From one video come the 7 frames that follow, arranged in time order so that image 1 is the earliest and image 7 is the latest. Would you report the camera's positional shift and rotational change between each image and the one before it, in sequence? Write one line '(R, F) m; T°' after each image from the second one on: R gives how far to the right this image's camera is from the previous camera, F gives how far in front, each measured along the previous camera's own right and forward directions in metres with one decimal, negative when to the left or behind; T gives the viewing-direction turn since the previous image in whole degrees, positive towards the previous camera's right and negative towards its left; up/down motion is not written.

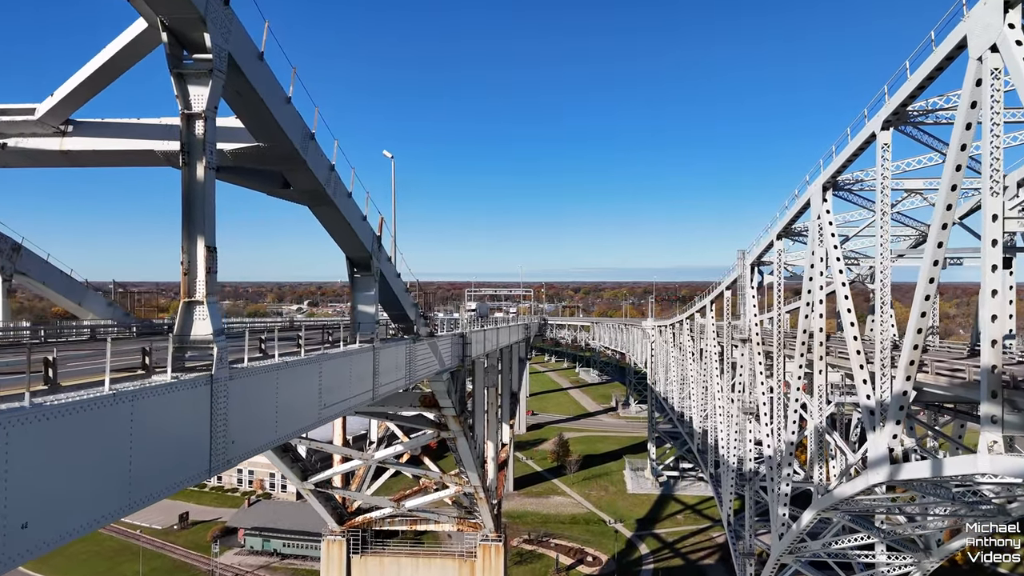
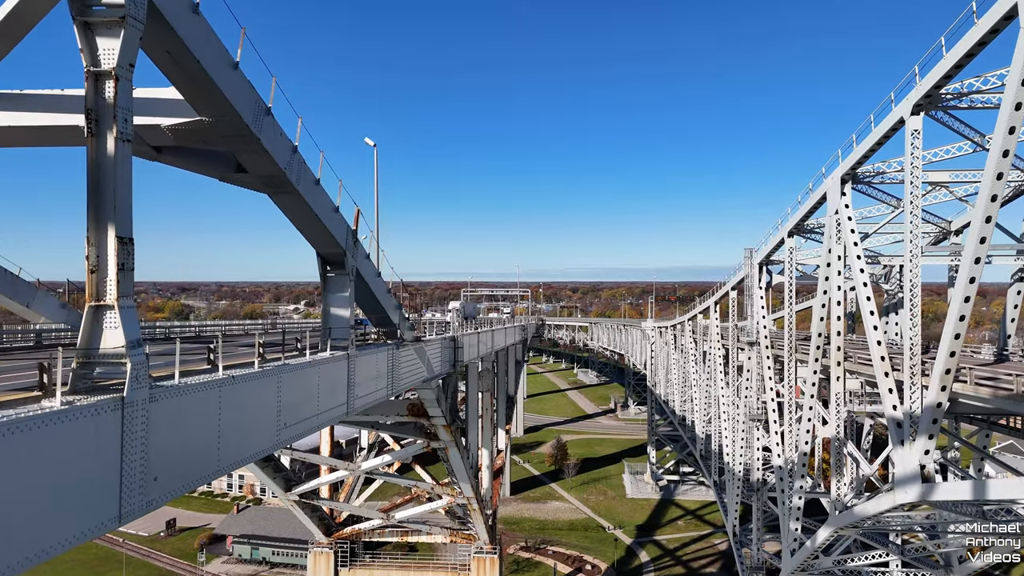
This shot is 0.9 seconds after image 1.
(+0.1, +1.1) m; 0°
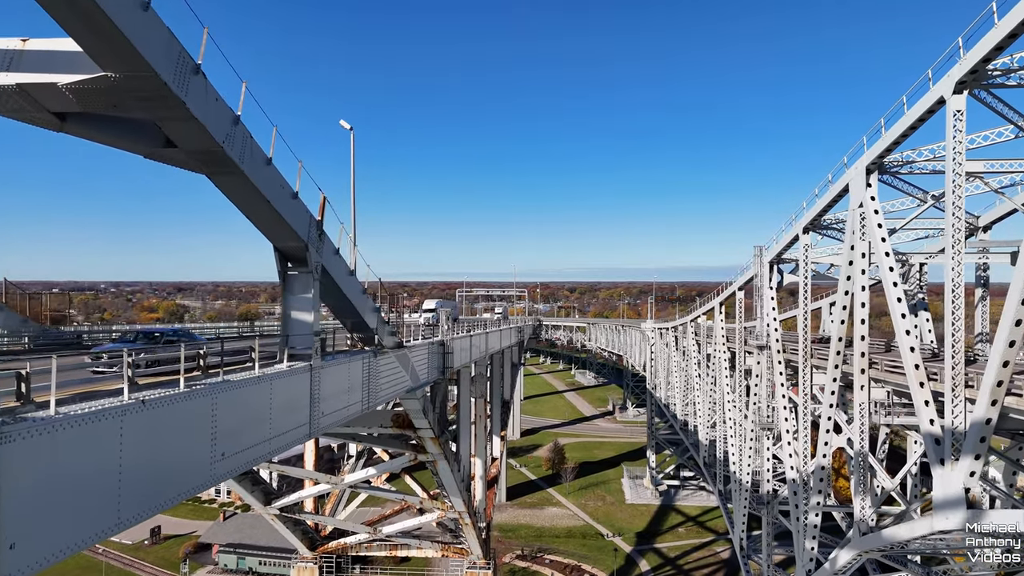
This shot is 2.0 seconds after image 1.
(+0.1, +1.2) m; 0°
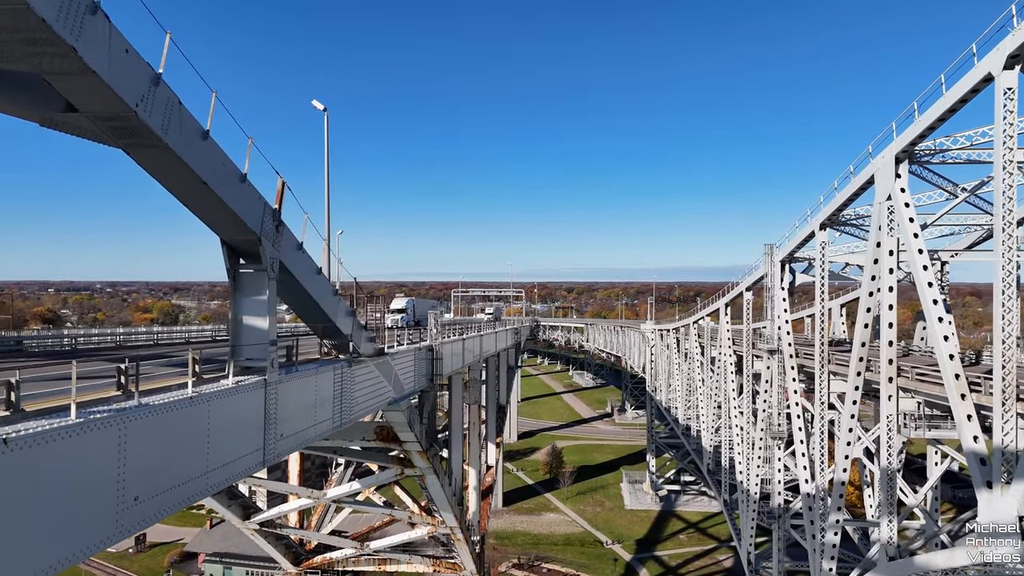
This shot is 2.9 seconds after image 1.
(+0.1, +1.1) m; 0°
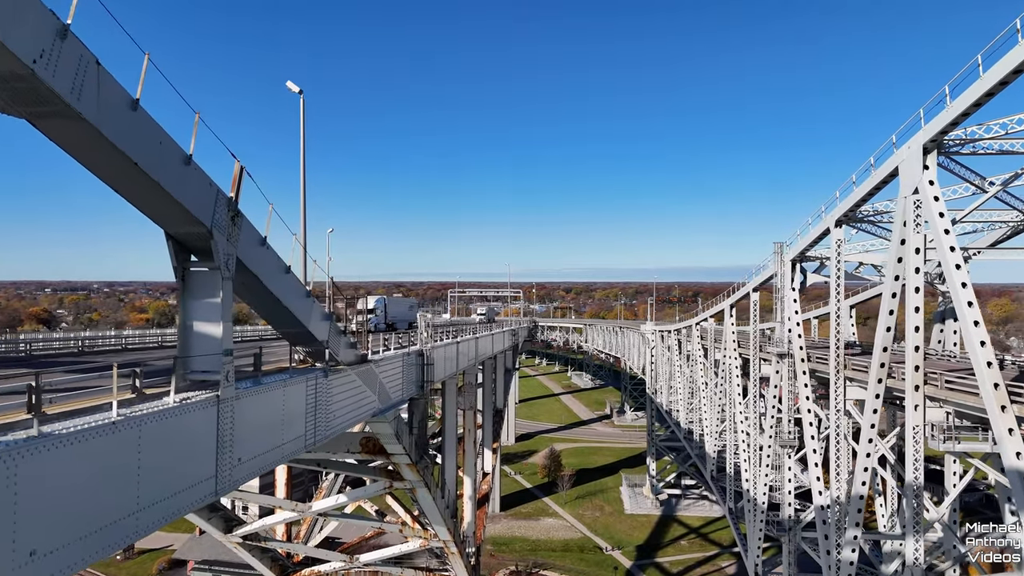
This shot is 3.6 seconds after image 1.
(0.0, +0.9) m; 0°
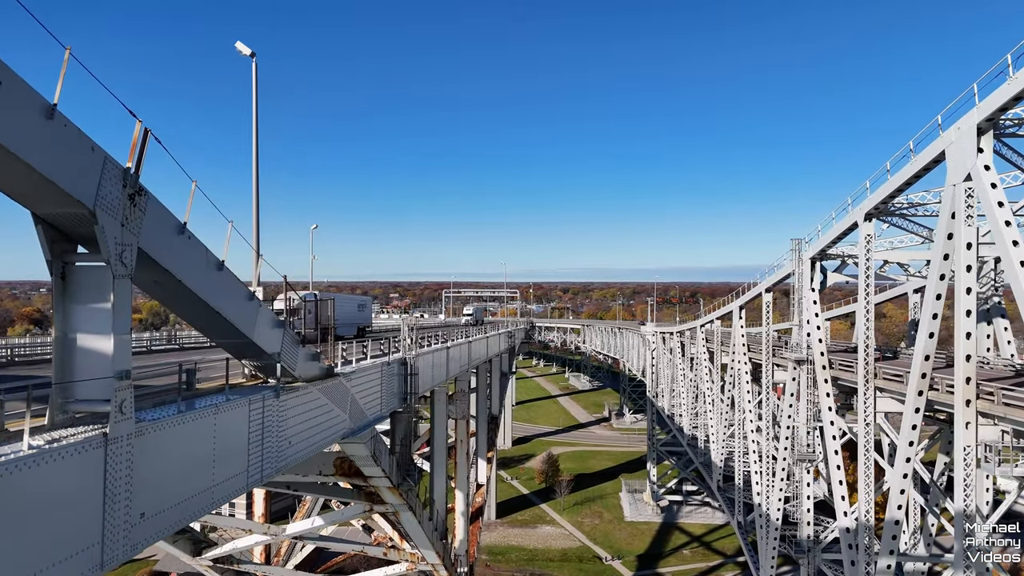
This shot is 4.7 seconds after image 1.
(+0.1, +1.3) m; 0°
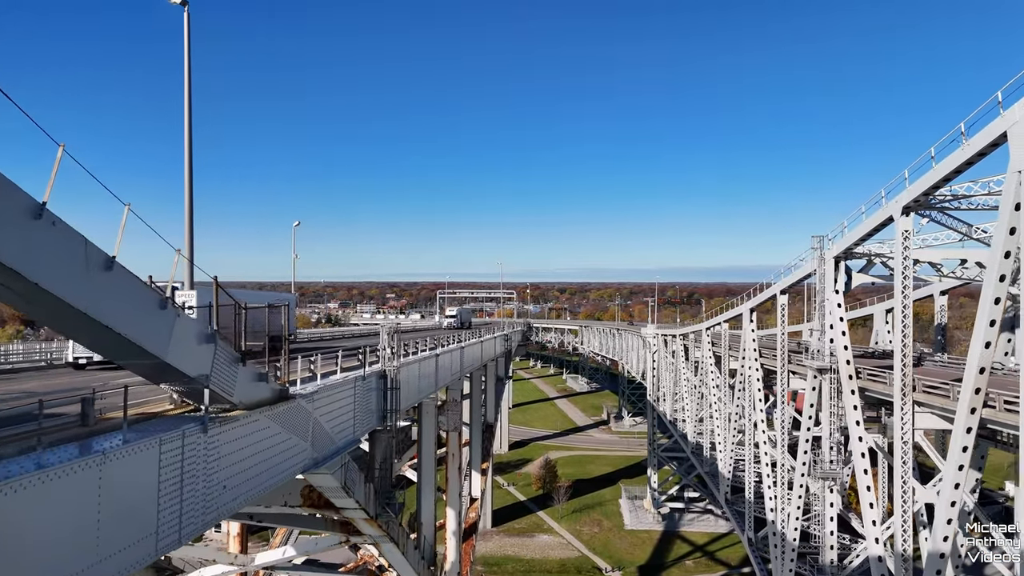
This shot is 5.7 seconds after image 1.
(0.0, +1.3) m; 0°
